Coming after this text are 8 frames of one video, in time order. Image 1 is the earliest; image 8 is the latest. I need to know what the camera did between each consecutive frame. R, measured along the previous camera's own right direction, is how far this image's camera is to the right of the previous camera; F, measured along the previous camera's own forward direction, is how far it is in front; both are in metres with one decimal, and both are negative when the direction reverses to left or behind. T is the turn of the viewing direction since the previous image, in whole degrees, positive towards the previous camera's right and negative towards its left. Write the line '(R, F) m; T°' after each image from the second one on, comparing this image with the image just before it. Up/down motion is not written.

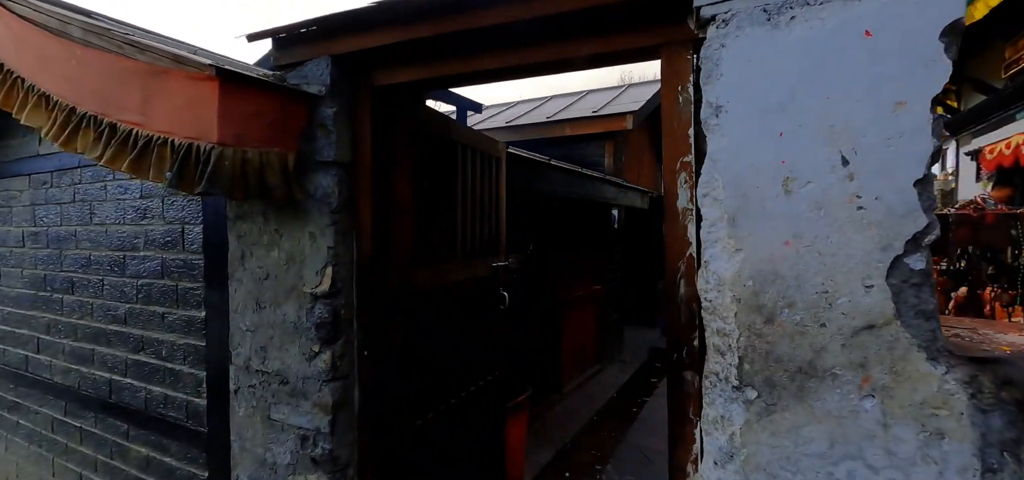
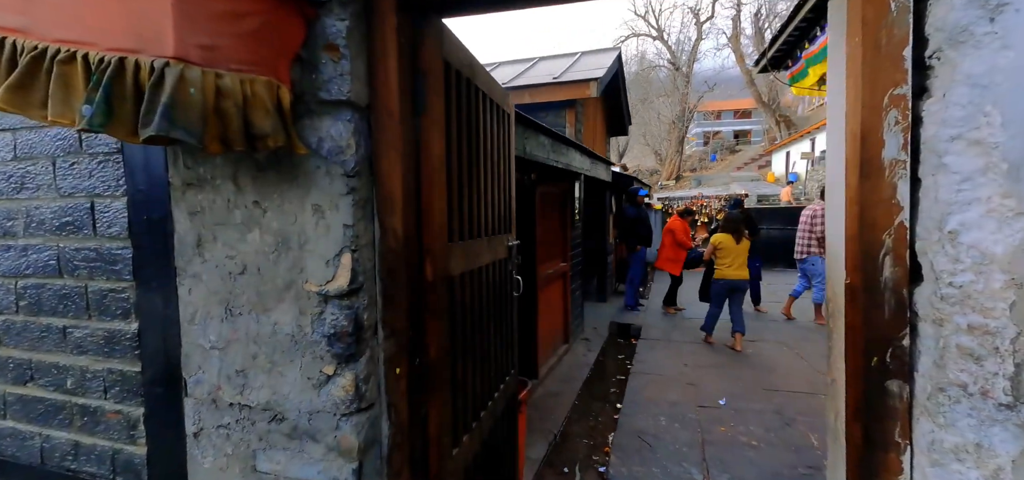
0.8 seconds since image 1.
(-0.5, +0.5) m; +9°
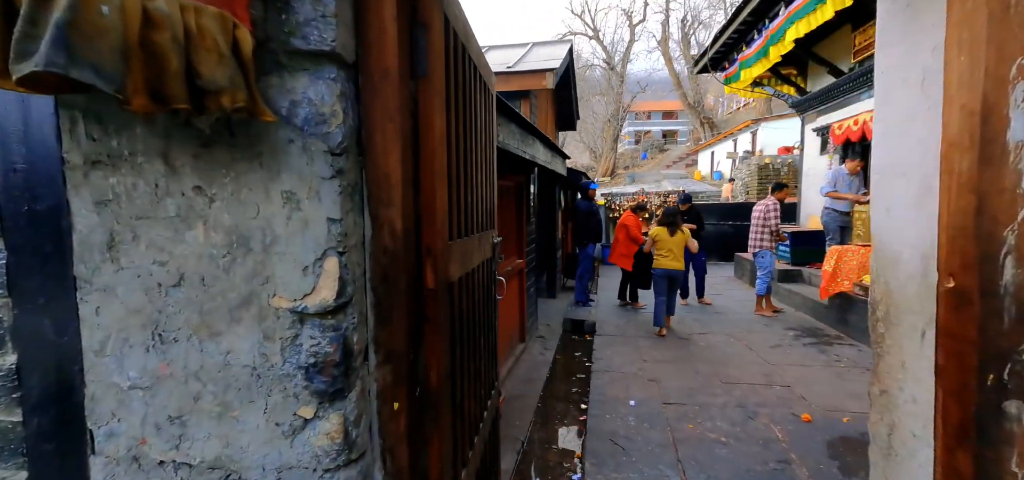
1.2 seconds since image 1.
(-0.2, +0.3) m; +8°
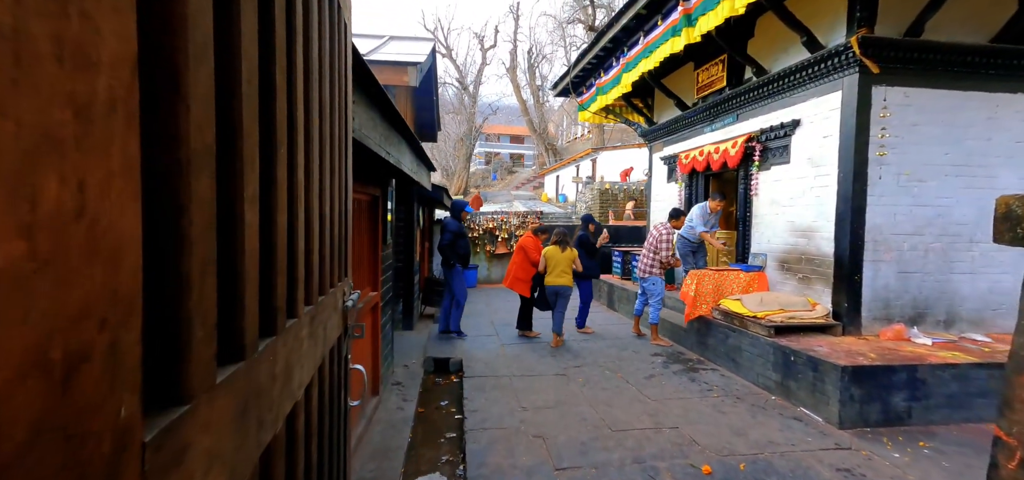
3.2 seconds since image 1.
(-0.1, +0.9) m; +18°
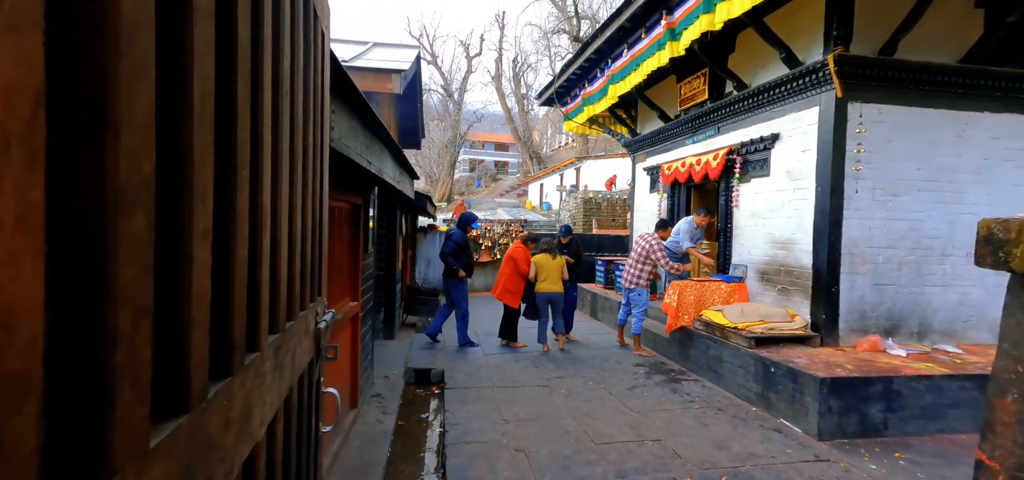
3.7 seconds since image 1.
(0.0, 0.0) m; +2°
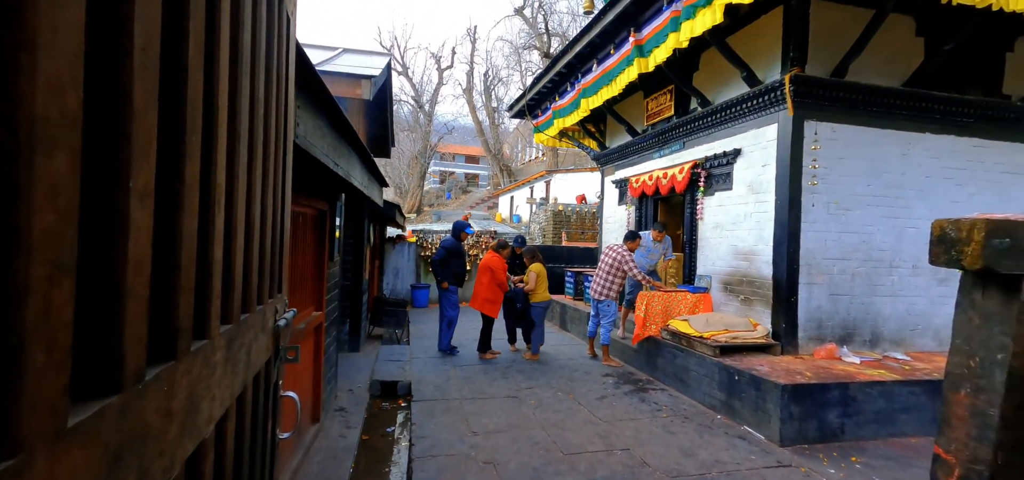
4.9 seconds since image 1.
(0.0, 0.0) m; +4°
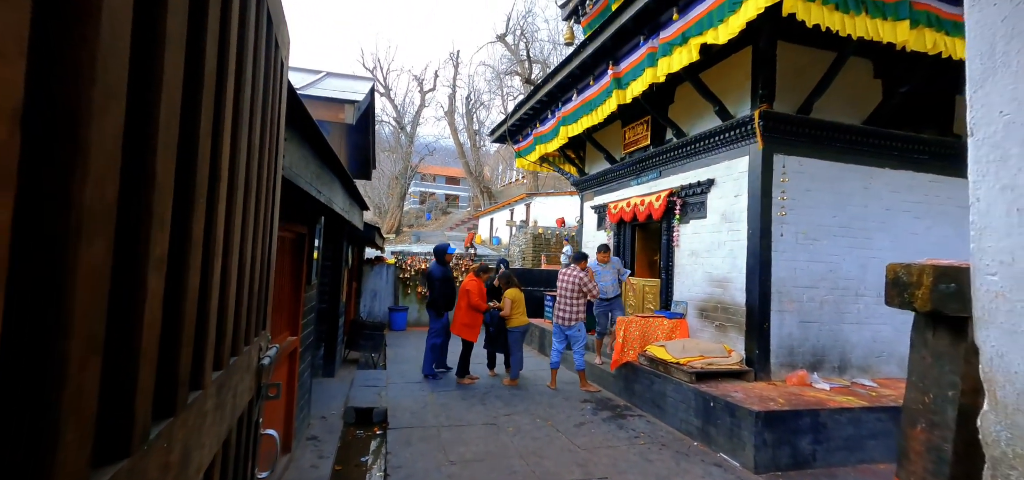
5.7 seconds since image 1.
(0.0, 0.0) m; +2°
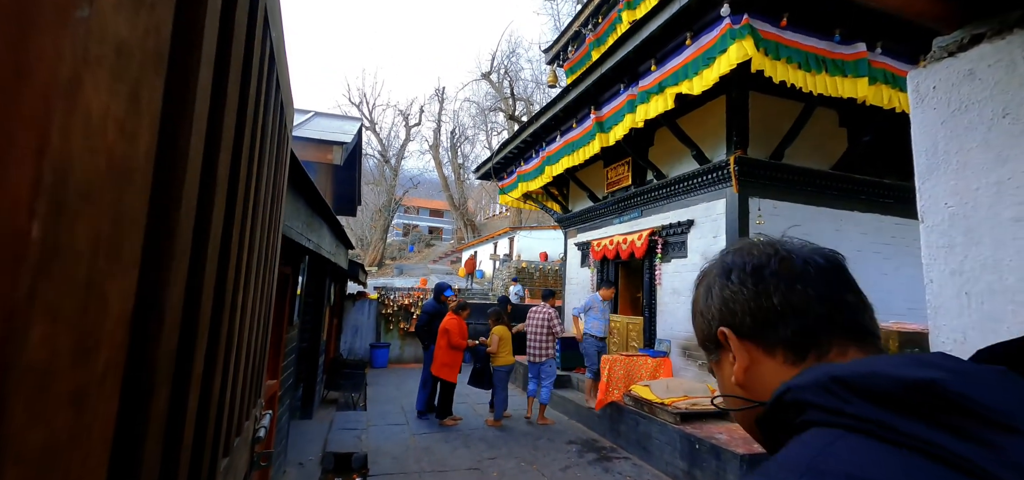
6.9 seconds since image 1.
(0.0, -0.1) m; +2°
